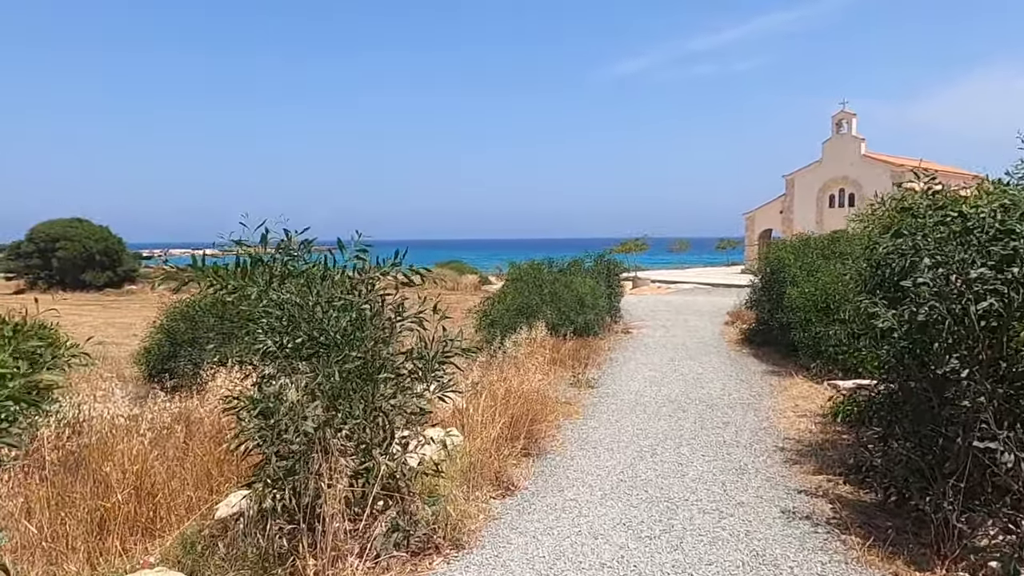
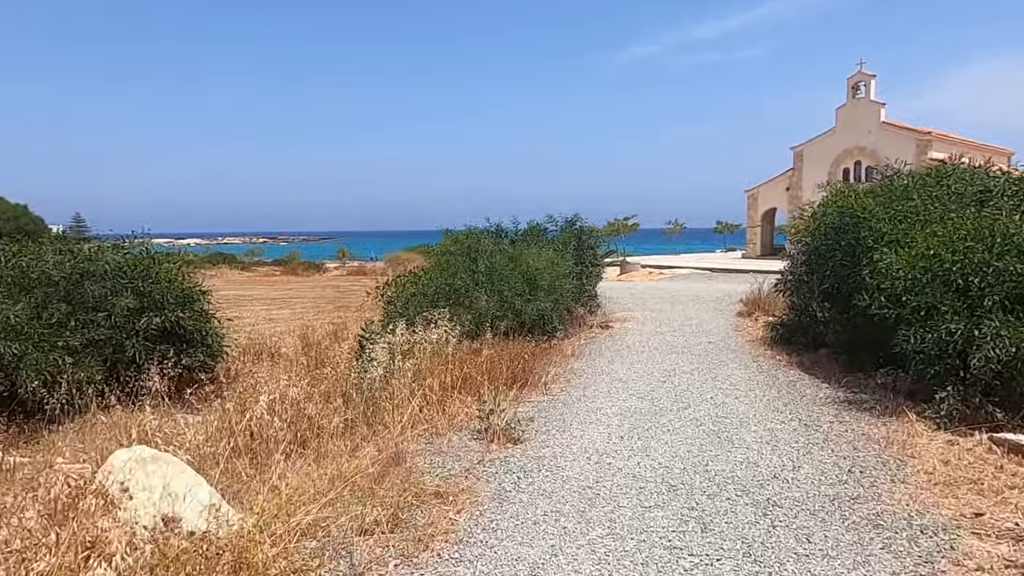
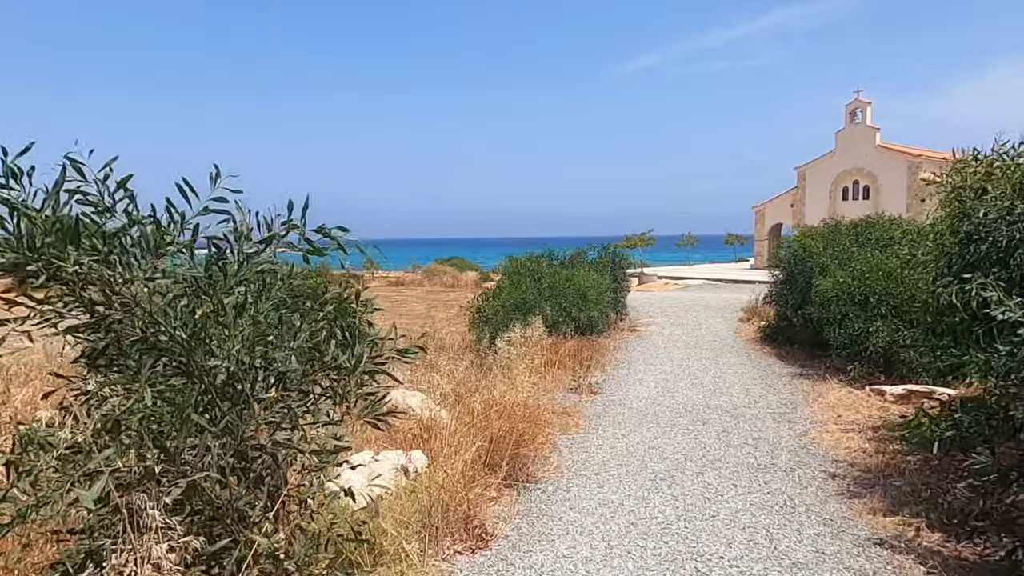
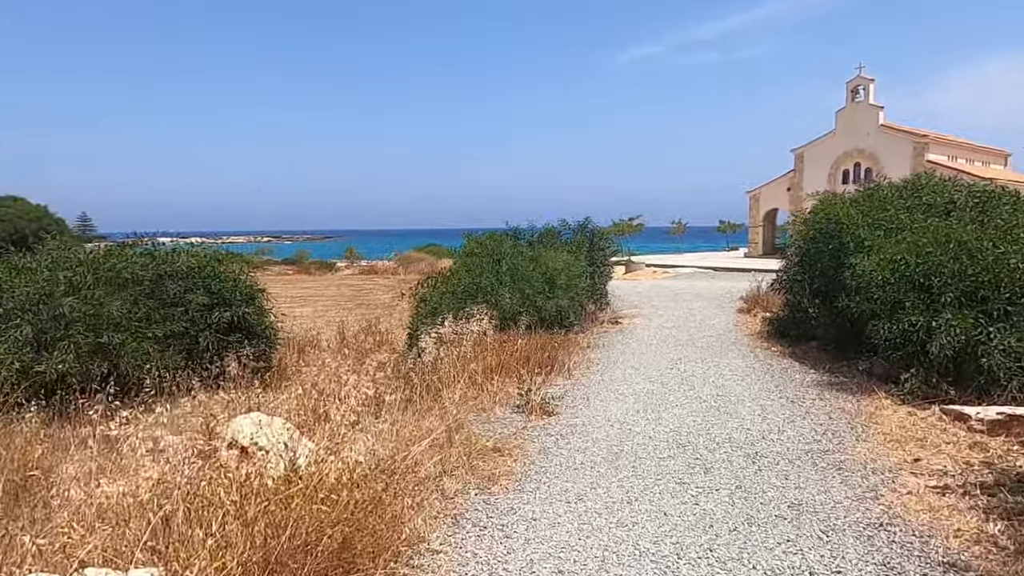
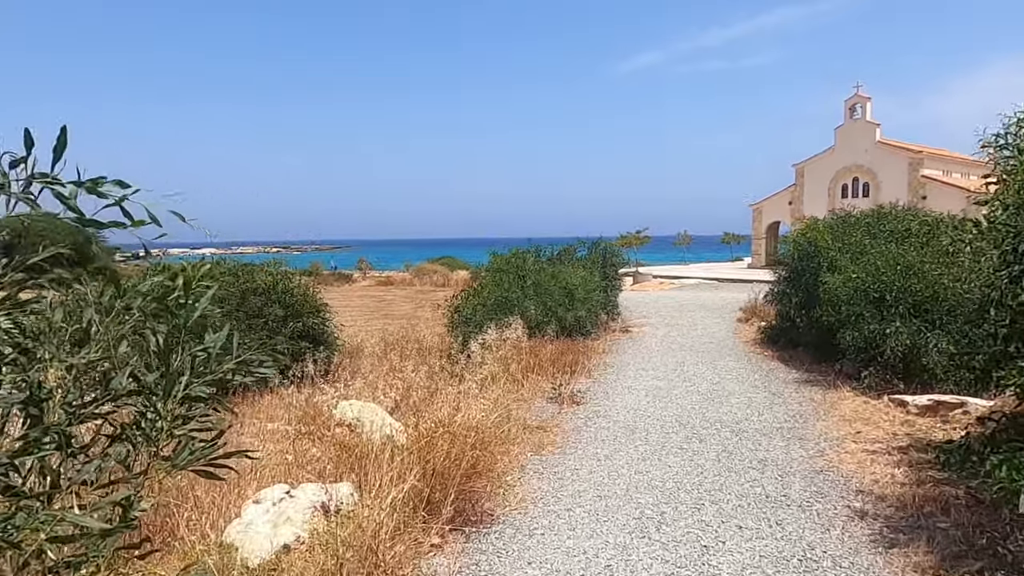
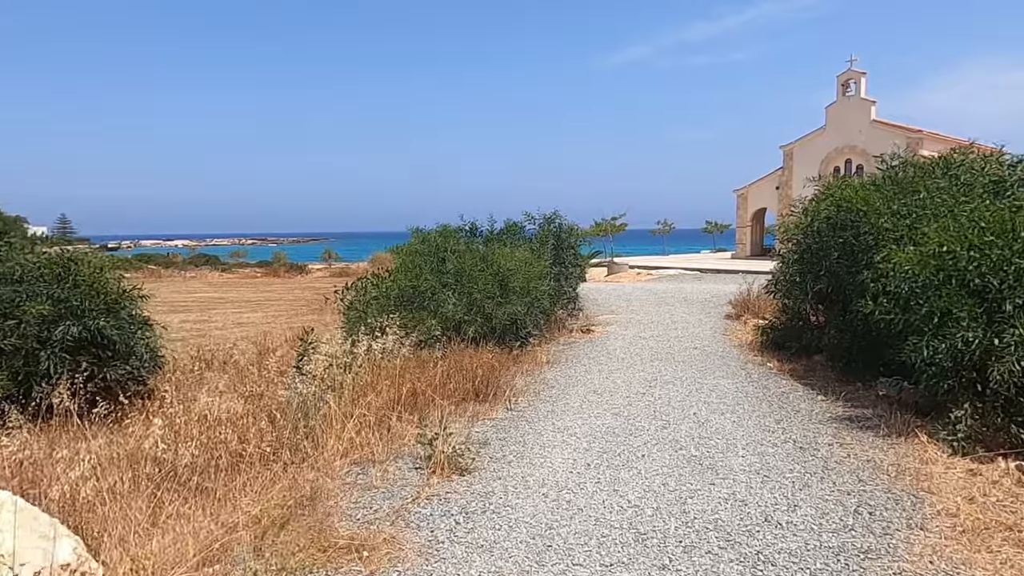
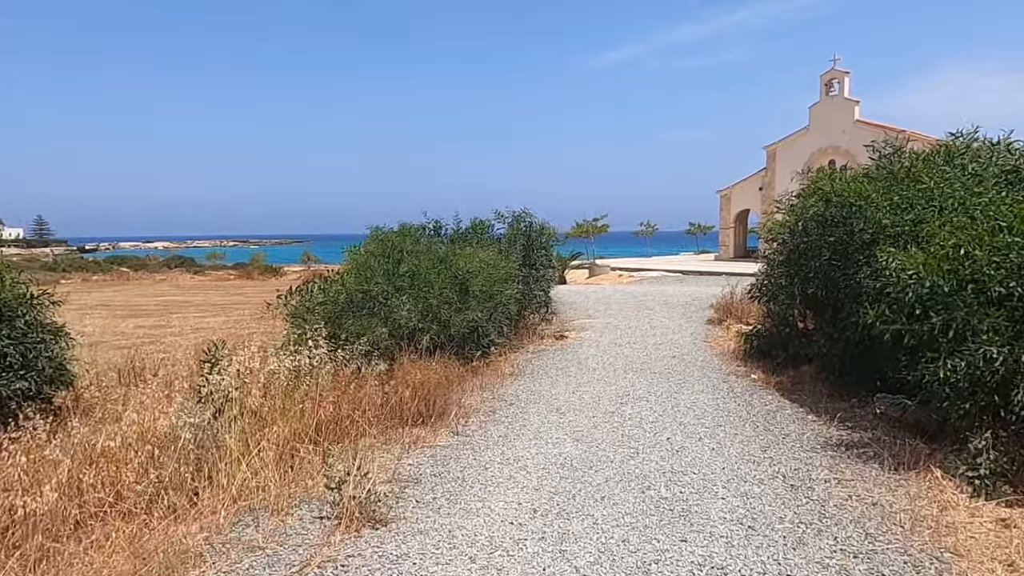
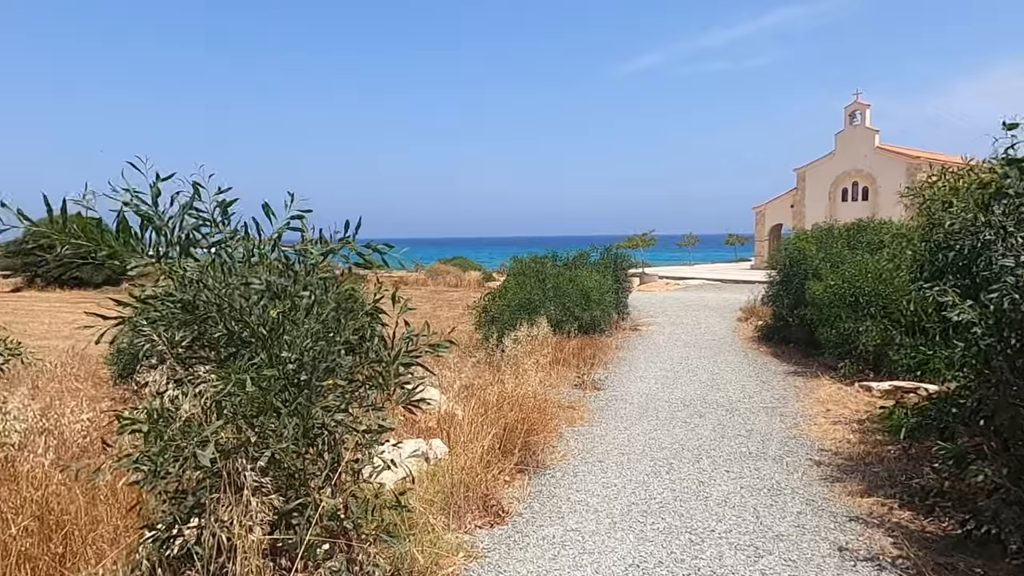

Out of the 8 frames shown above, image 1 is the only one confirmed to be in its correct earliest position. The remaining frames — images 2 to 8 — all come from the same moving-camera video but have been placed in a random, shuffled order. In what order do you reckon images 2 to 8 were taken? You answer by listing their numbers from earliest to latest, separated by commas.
8, 3, 5, 4, 2, 6, 7
